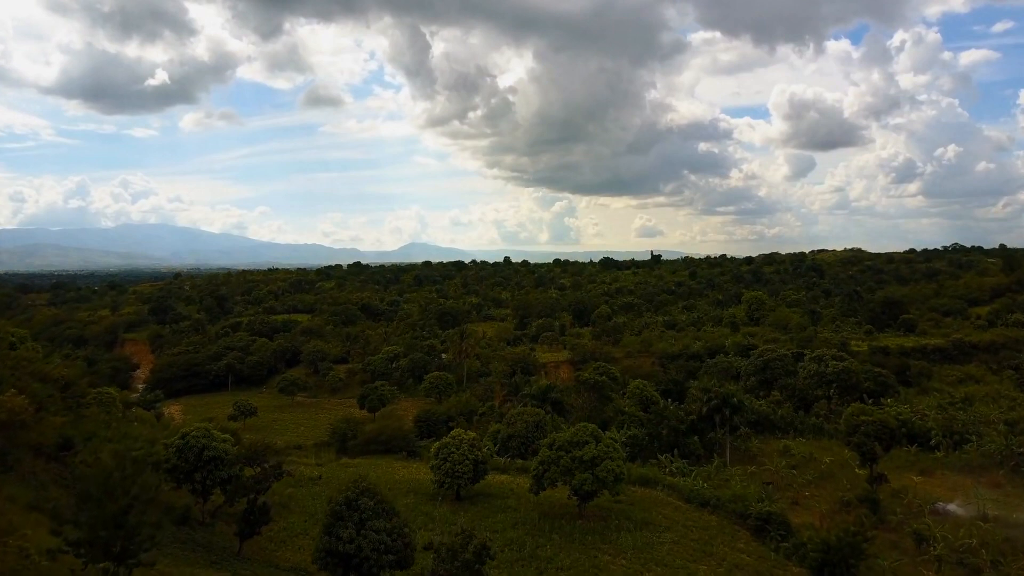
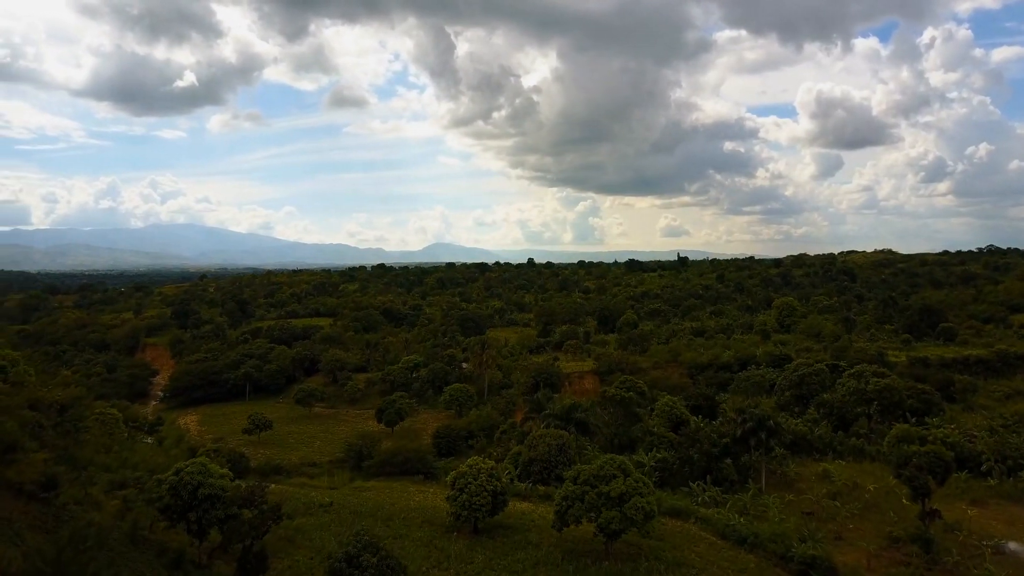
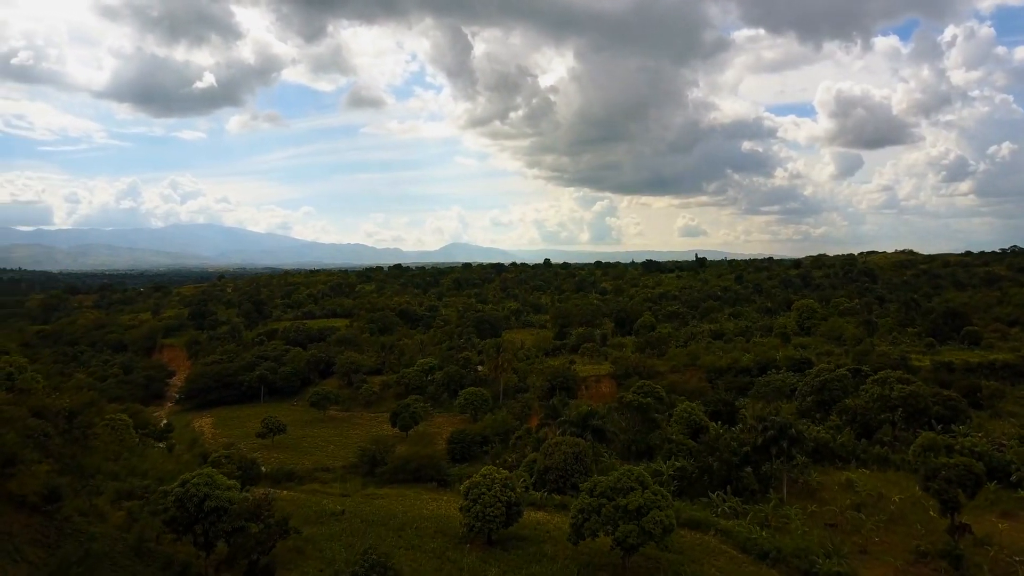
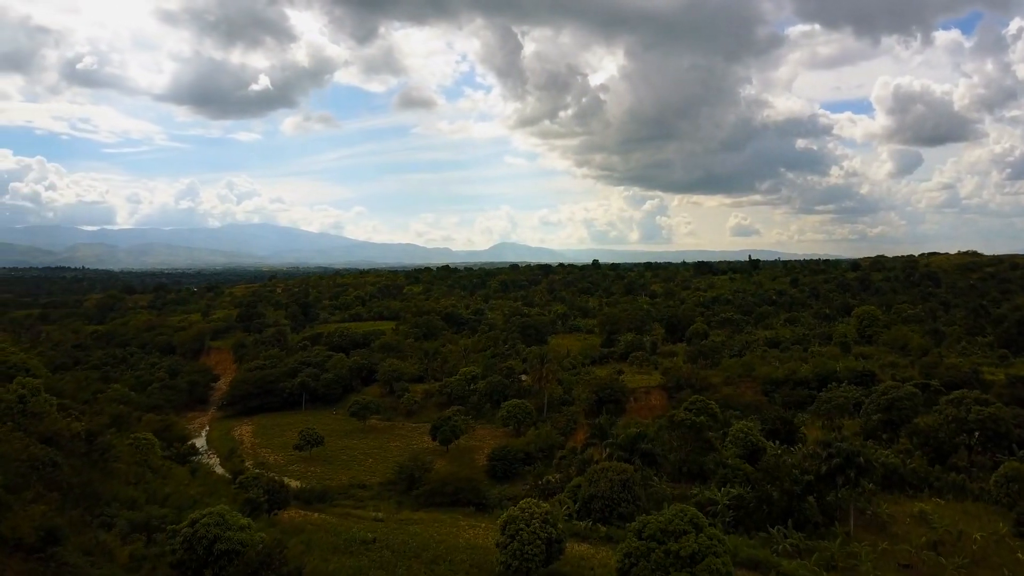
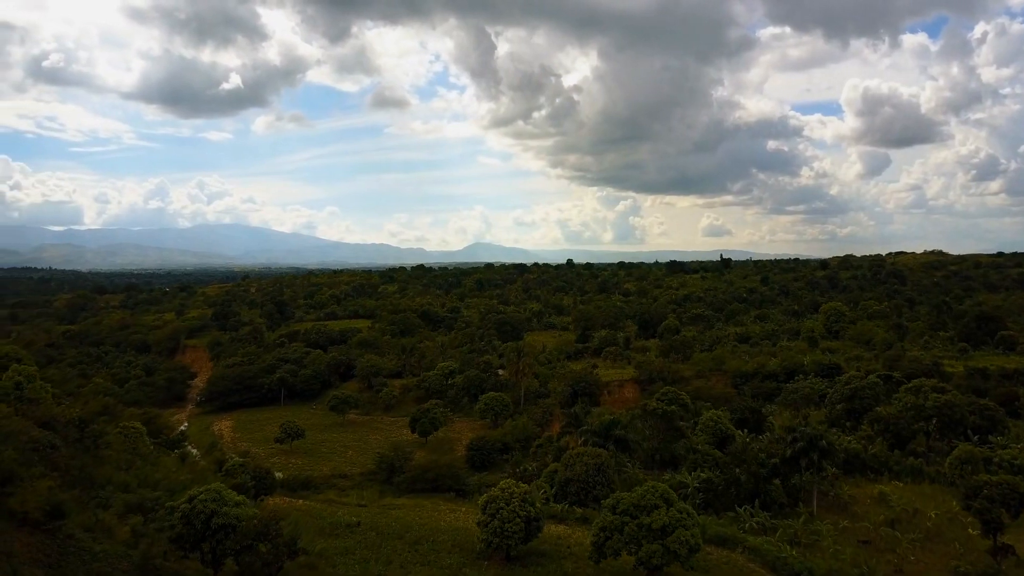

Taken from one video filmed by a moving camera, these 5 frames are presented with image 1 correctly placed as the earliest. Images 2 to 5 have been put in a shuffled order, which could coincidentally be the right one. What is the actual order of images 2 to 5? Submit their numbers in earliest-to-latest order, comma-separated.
2, 3, 5, 4
